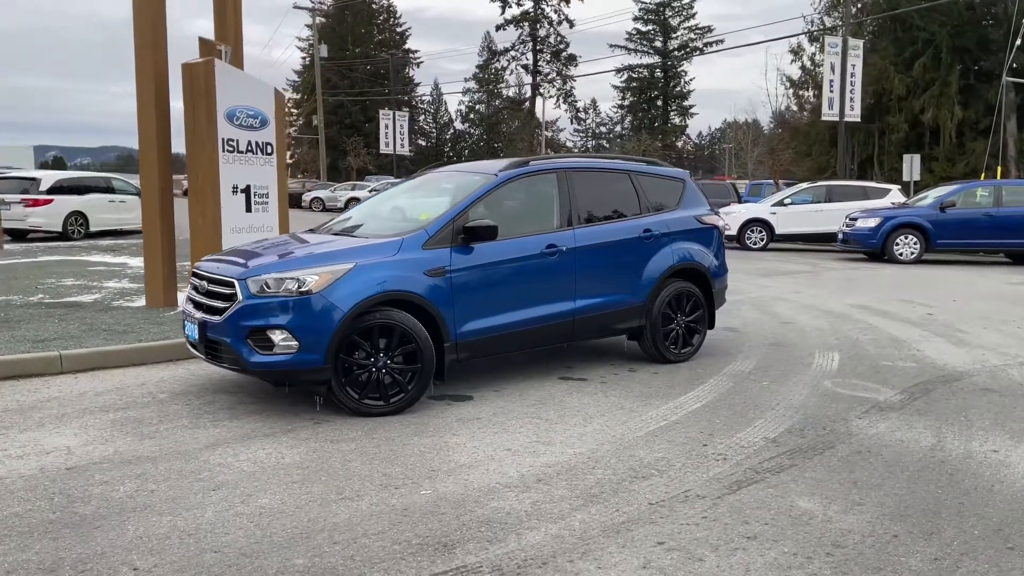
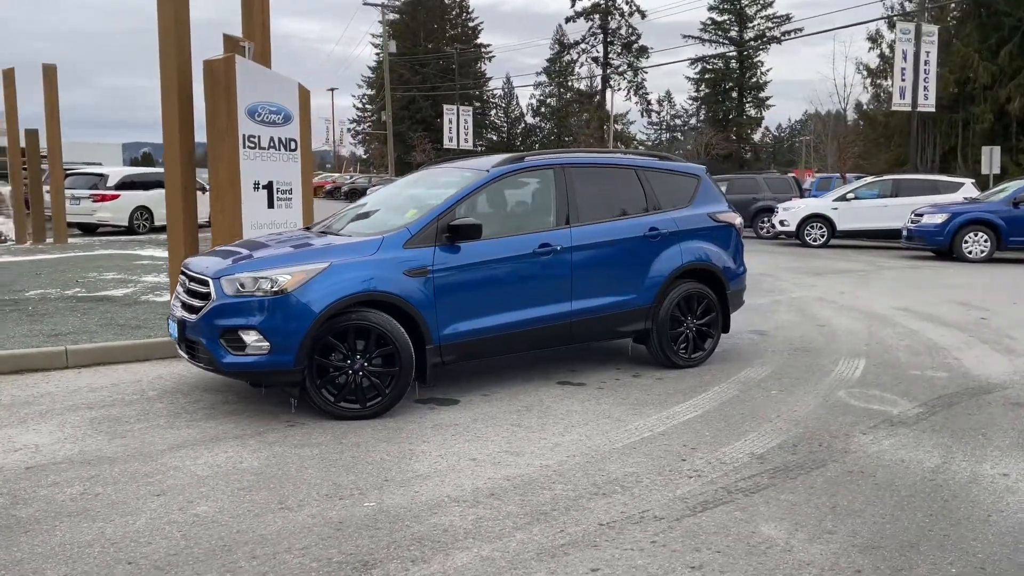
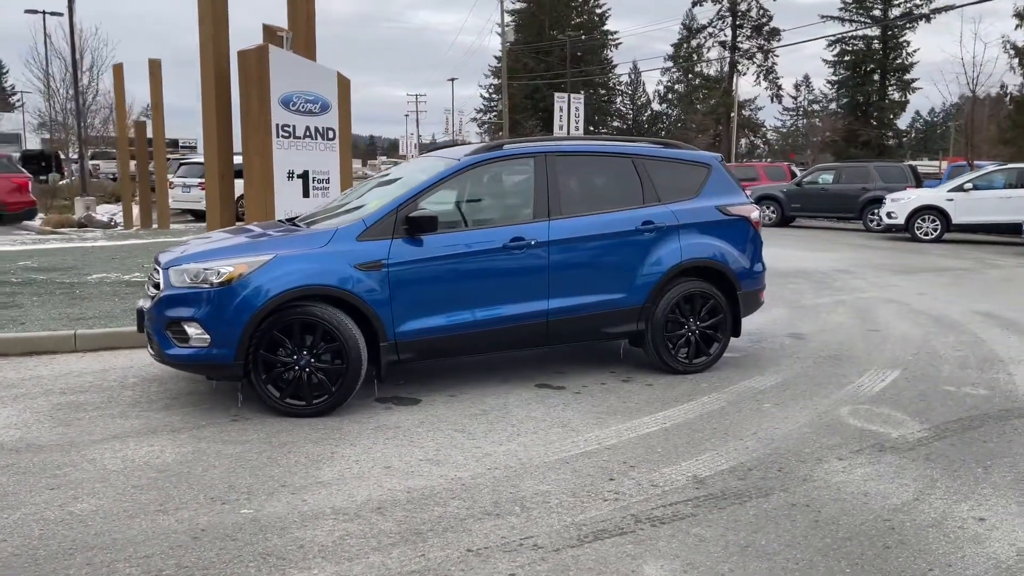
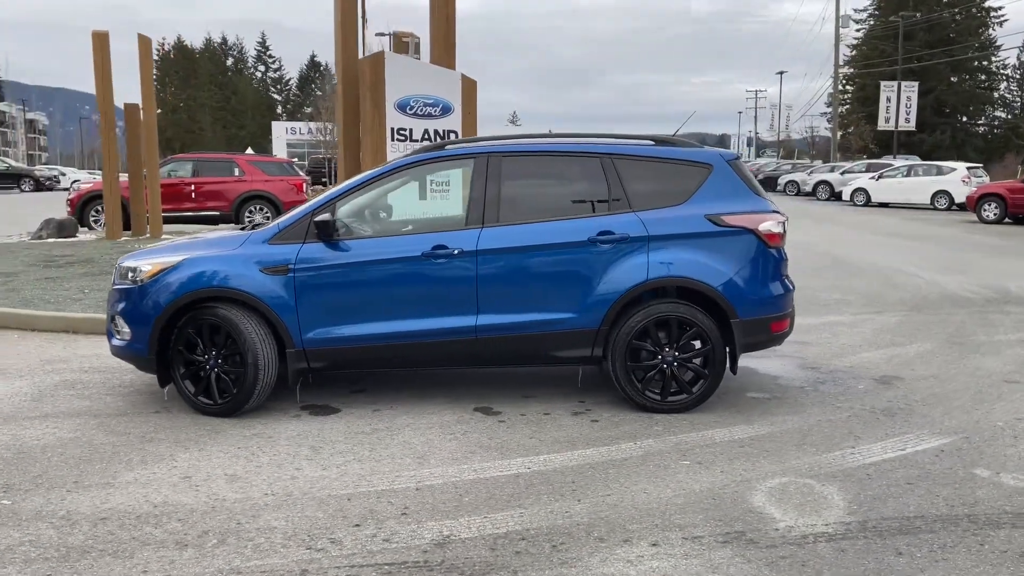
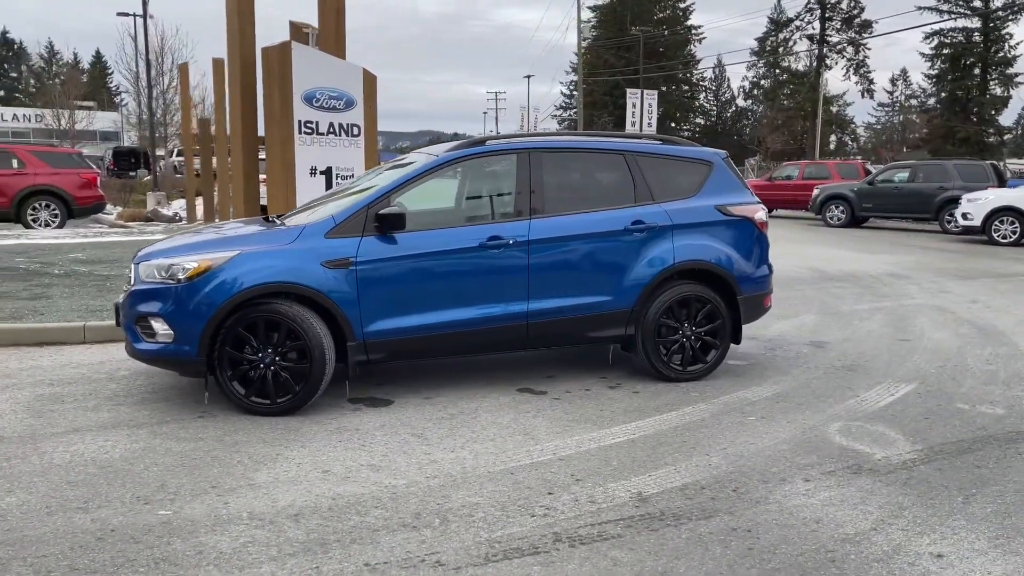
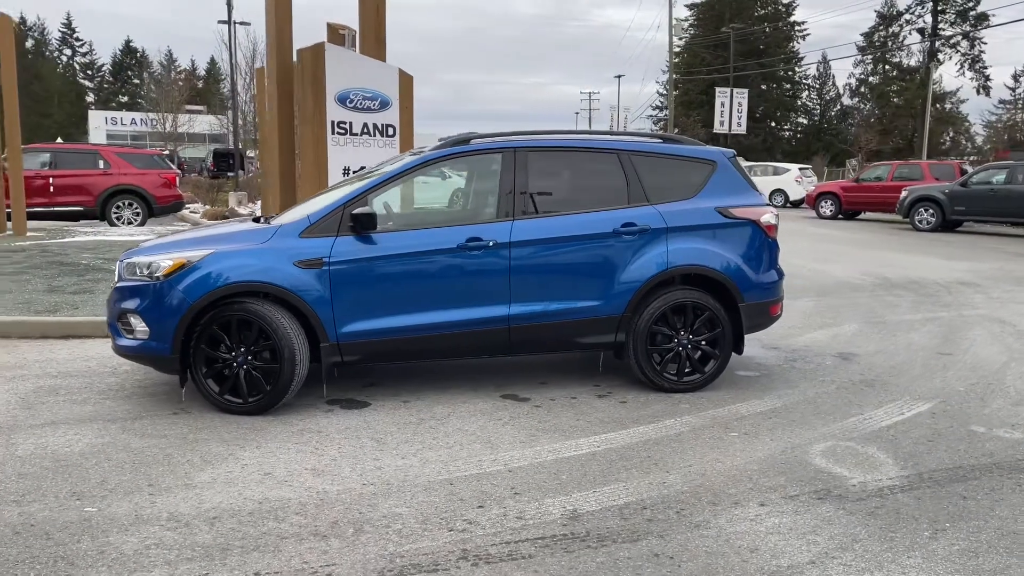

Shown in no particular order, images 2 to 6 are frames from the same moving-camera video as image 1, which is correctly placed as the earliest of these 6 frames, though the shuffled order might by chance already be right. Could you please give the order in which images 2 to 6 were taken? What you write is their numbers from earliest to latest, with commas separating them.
2, 3, 5, 6, 4
